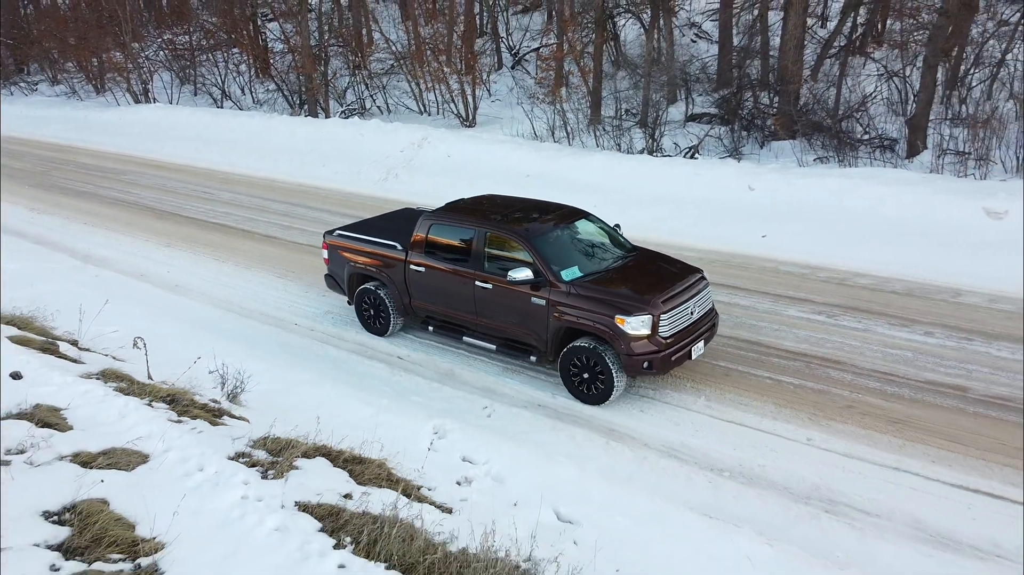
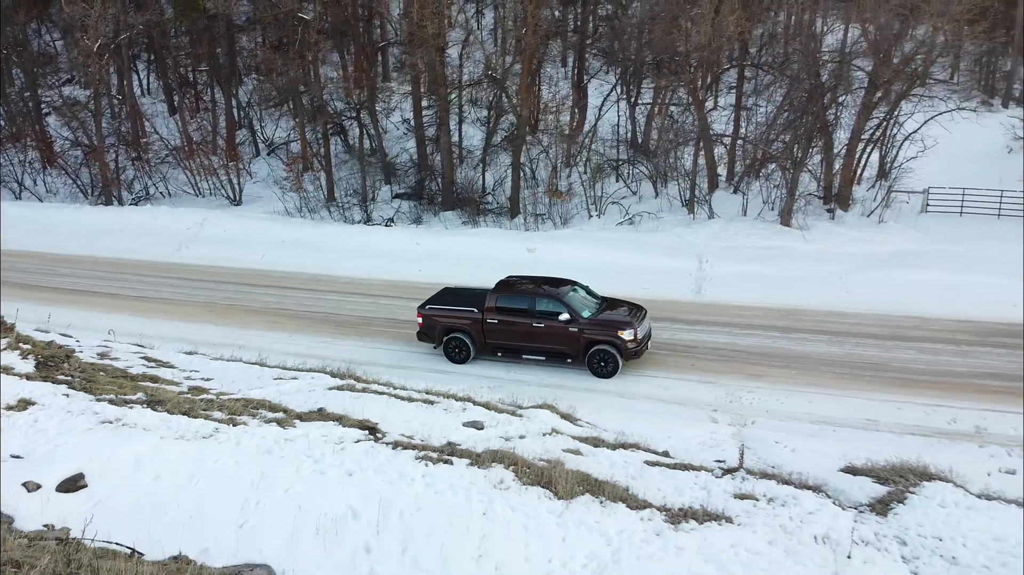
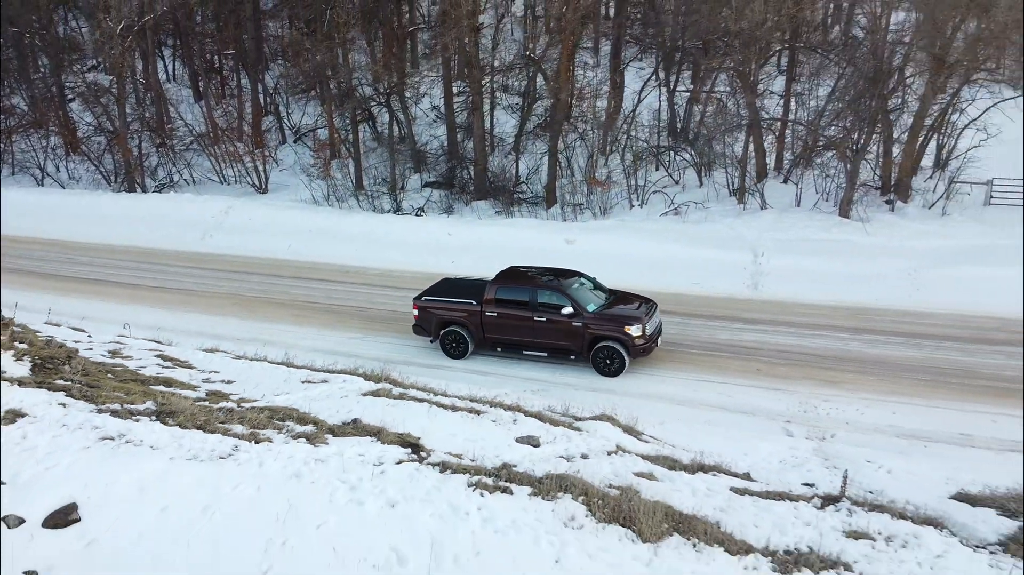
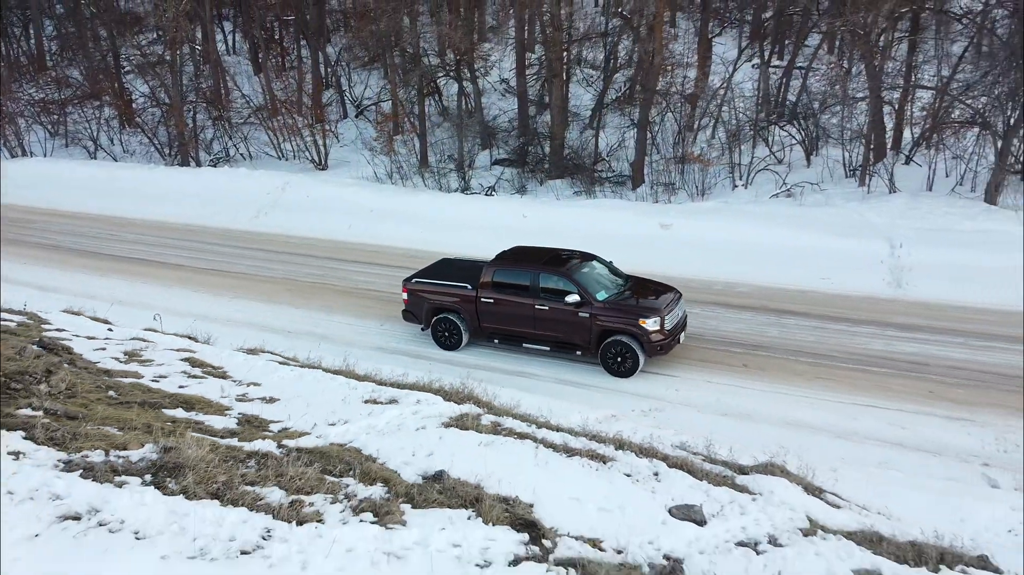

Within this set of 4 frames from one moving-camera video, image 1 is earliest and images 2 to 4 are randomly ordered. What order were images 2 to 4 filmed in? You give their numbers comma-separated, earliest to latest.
4, 3, 2
